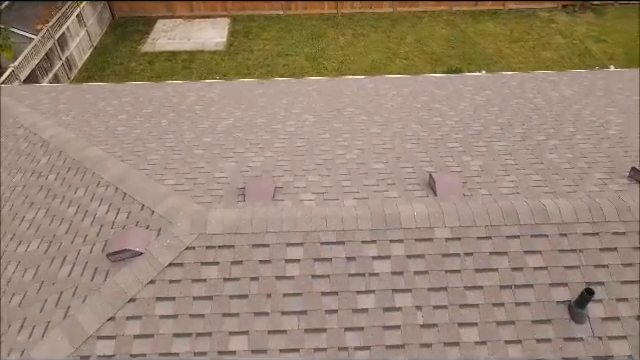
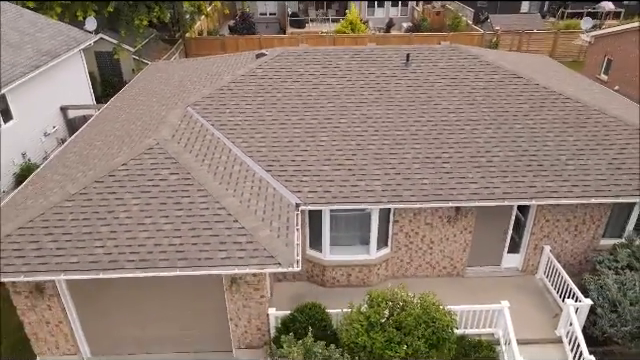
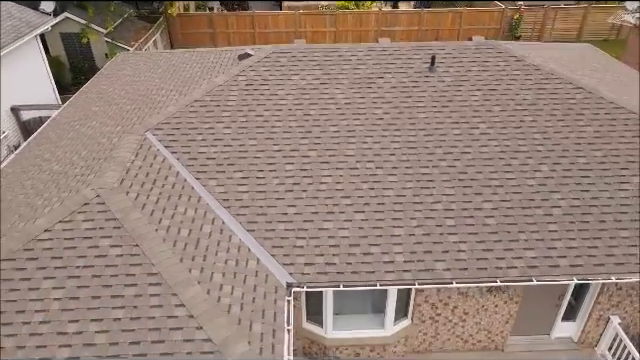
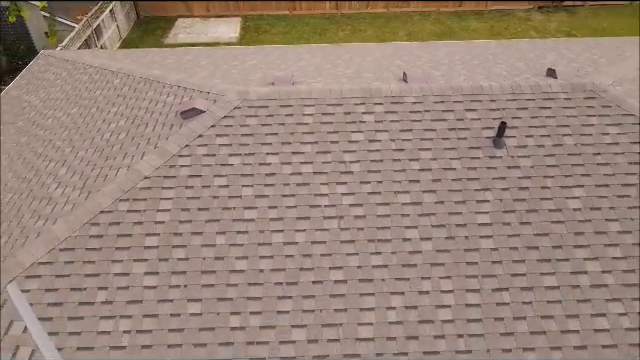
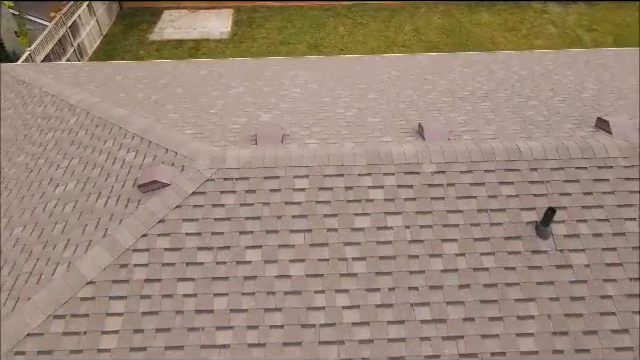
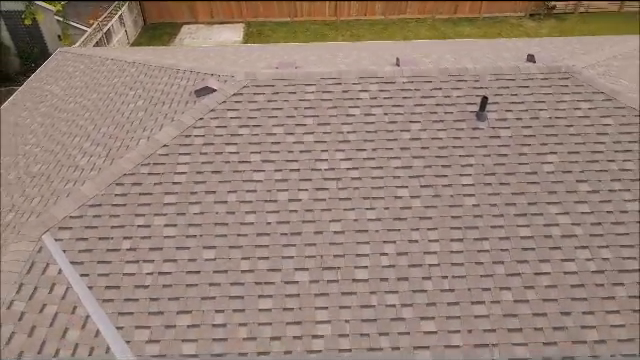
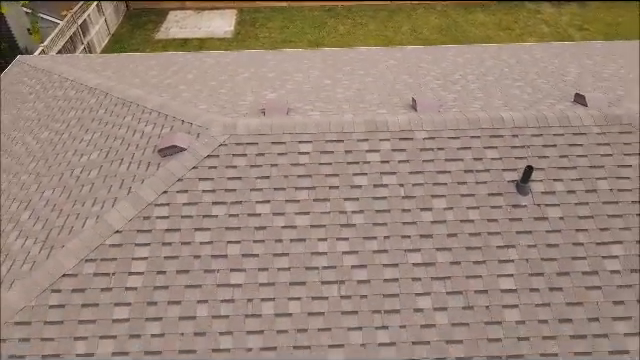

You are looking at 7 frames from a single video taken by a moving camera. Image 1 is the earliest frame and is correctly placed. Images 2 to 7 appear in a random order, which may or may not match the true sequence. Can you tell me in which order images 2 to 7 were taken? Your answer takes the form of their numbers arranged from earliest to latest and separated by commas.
5, 7, 4, 6, 3, 2
